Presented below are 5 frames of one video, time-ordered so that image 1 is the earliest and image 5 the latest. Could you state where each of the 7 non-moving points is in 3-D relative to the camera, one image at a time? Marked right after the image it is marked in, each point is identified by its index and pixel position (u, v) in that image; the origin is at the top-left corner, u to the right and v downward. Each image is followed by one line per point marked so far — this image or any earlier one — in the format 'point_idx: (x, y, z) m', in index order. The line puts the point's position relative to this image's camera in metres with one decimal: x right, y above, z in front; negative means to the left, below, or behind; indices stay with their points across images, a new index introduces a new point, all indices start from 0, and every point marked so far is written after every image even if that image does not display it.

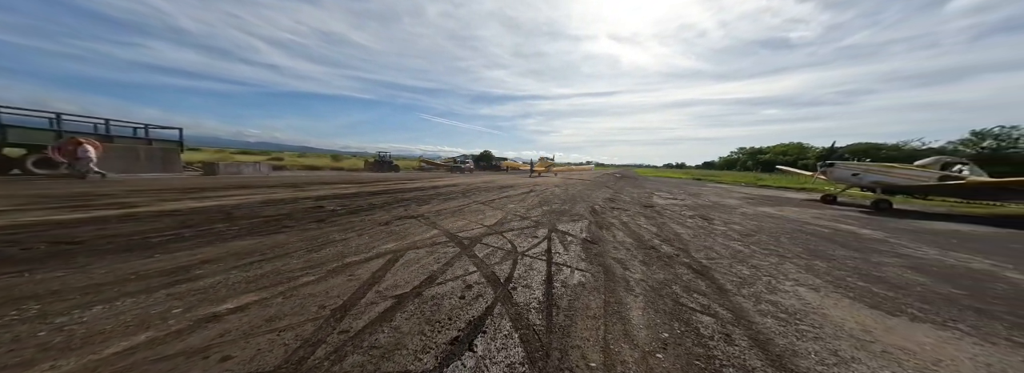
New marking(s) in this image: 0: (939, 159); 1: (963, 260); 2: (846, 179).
0: (+19.9, +1.3, +9.4) m
1: (+8.7, -1.4, +4.0) m
2: (+17.8, +0.4, +10.9) m
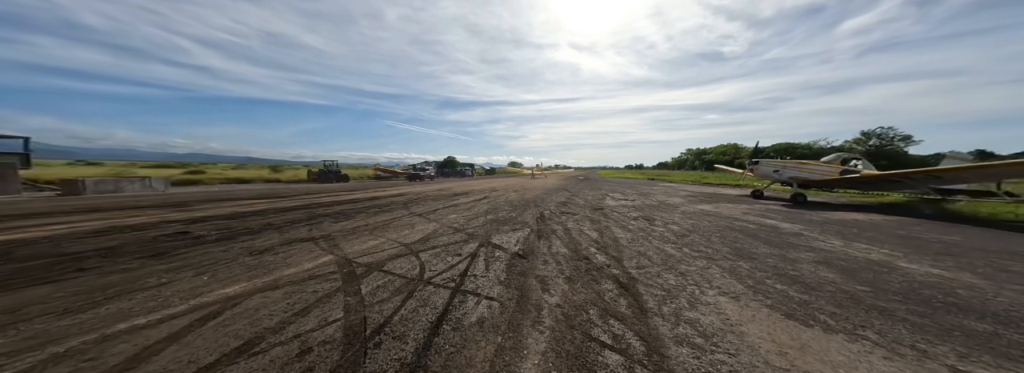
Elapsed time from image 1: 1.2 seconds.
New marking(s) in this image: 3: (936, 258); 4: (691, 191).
0: (+17.6, +1.7, +11.1) m
1: (+7.3, -1.3, +4.3) m
2: (+15.4, +0.7, +12.3) m
3: (+7.9, -1.3, +3.8) m
4: (+13.5, -0.3, +15.6) m
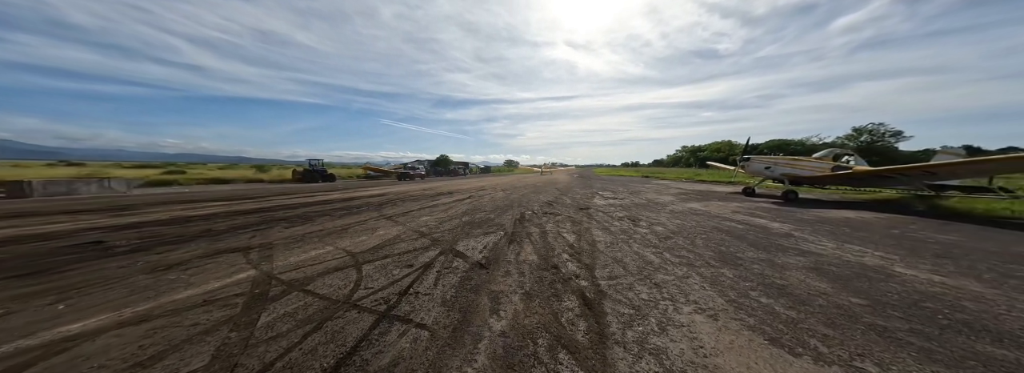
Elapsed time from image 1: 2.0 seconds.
0: (+16.8, +1.9, +10.9) m
1: (+6.6, -1.3, +4.0) m
2: (+14.6, +0.9, +12.0) m
3: (+7.2, -1.3, +3.5) m
4: (+12.6, -0.1, +15.3) m
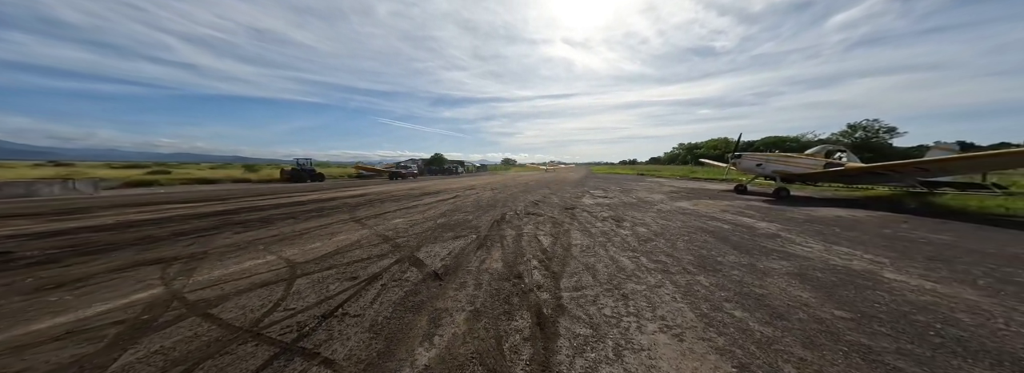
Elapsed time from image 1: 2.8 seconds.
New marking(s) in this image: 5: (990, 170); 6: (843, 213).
0: (+16.1, +2.0, +10.7) m
1: (+5.9, -1.3, +3.7) m
2: (+13.9, +1.0, +11.8) m
3: (+6.6, -1.3, +3.3) m
4: (+11.9, 0.0, +15.1) m
5: (+16.3, +0.6, +7.0) m
6: (+11.0, -0.9, +6.9) m
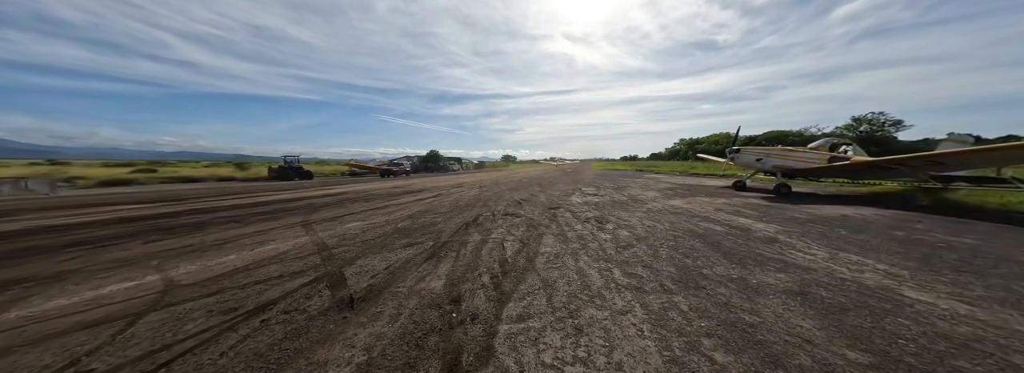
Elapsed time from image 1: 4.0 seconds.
0: (+15.3, +2.2, +10.0) m
1: (+5.2, -1.2, +3.1) m
2: (+13.1, +1.2, +11.2) m
3: (+5.8, -1.2, +2.7) m
4: (+11.2, +0.3, +14.5) m
5: (+15.5, +0.7, +6.4) m
6: (+10.2, -0.8, +6.3) m
